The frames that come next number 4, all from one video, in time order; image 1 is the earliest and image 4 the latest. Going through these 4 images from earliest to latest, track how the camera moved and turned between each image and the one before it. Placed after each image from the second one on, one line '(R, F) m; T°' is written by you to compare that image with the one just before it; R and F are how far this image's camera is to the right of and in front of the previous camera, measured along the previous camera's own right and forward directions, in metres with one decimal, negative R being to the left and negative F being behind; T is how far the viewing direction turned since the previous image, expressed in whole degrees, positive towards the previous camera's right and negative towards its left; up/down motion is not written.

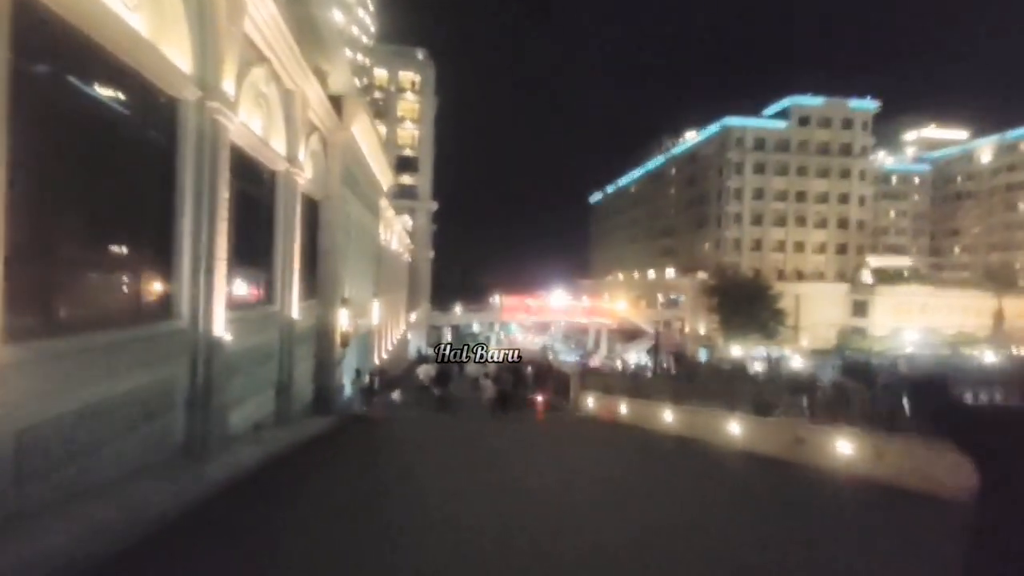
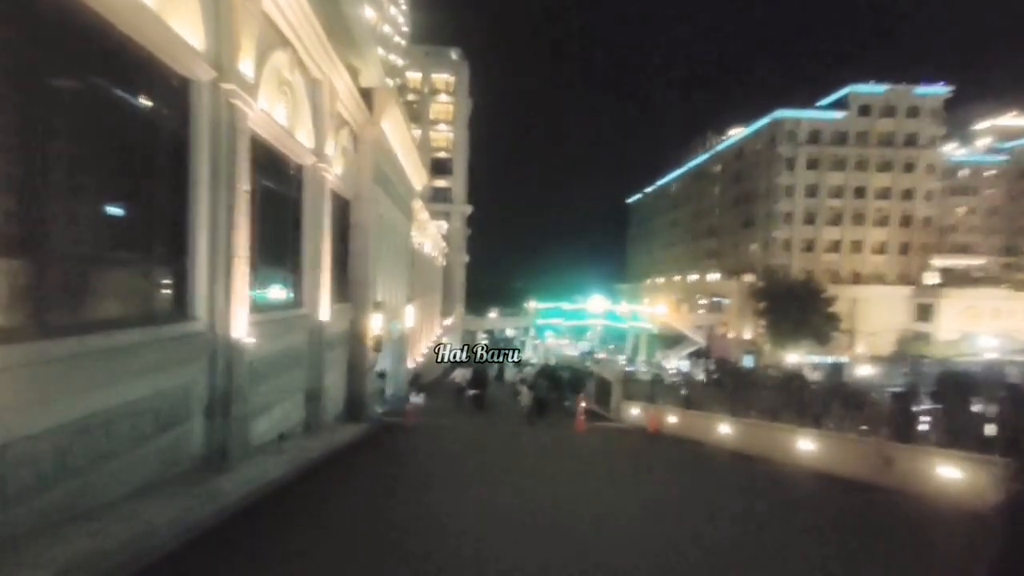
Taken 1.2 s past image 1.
(-0.1, +1.2) m; -2°
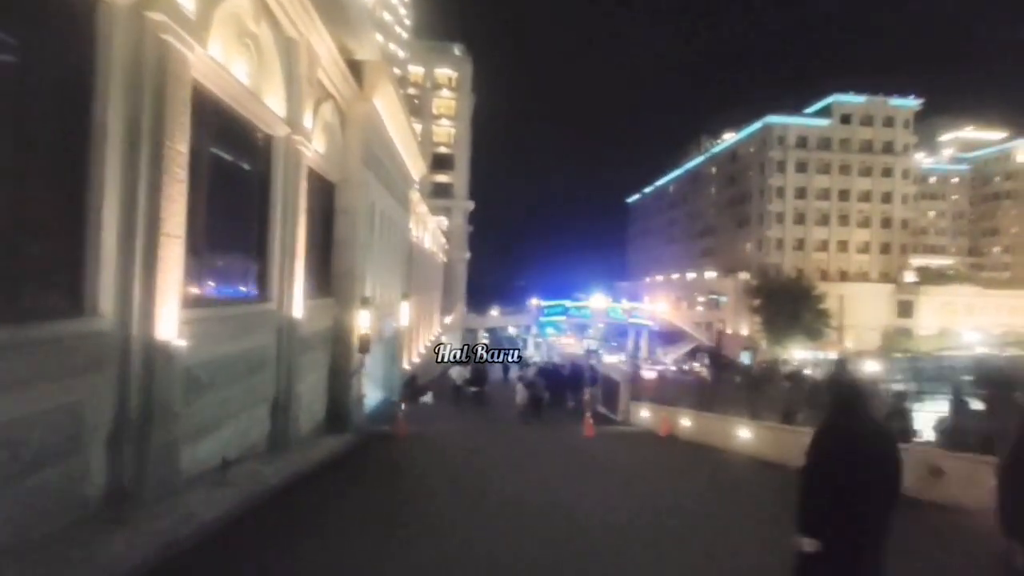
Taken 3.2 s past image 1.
(0.0, +2.5) m; 0°
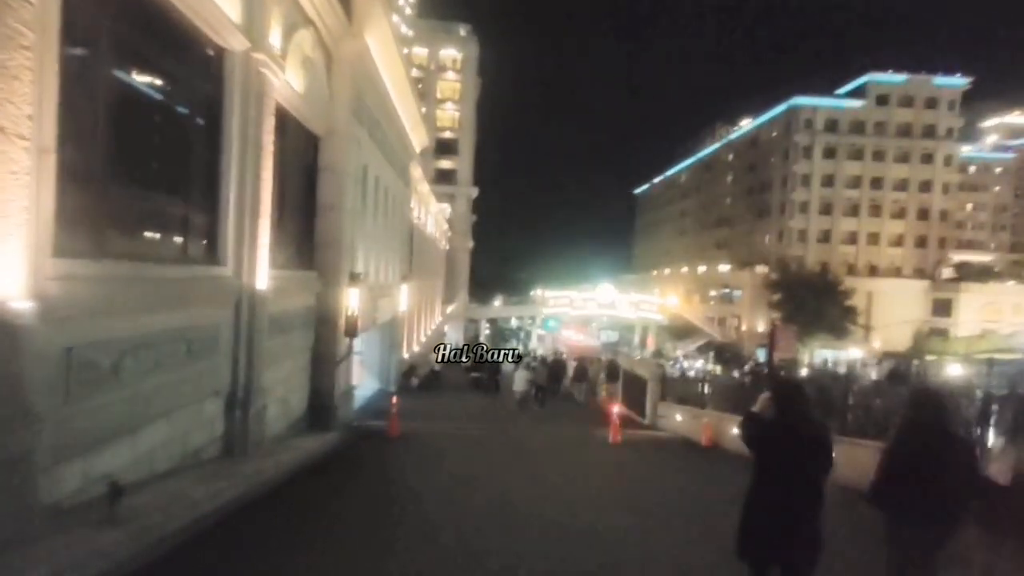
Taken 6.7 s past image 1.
(-0.3, +3.4) m; 0°
